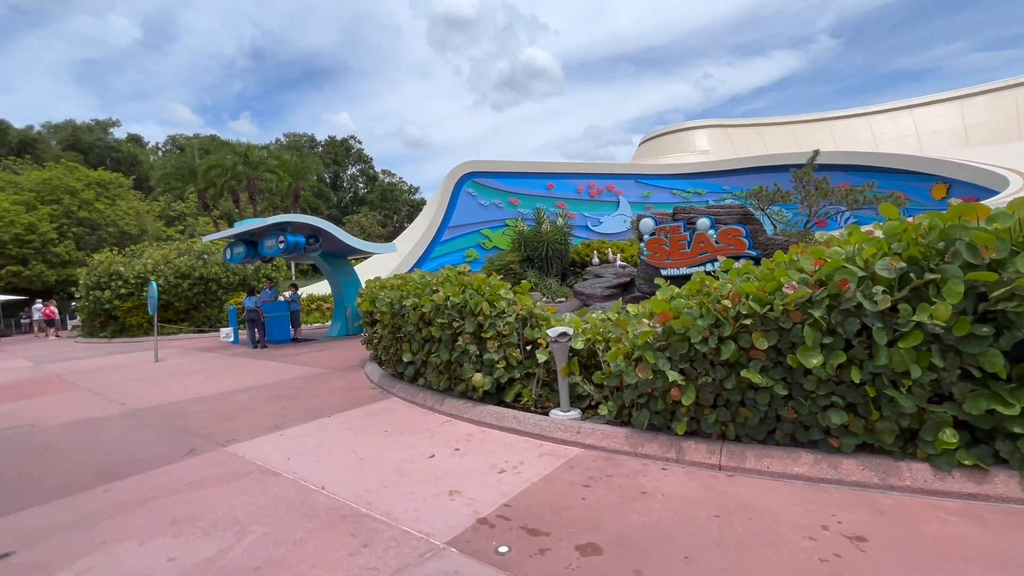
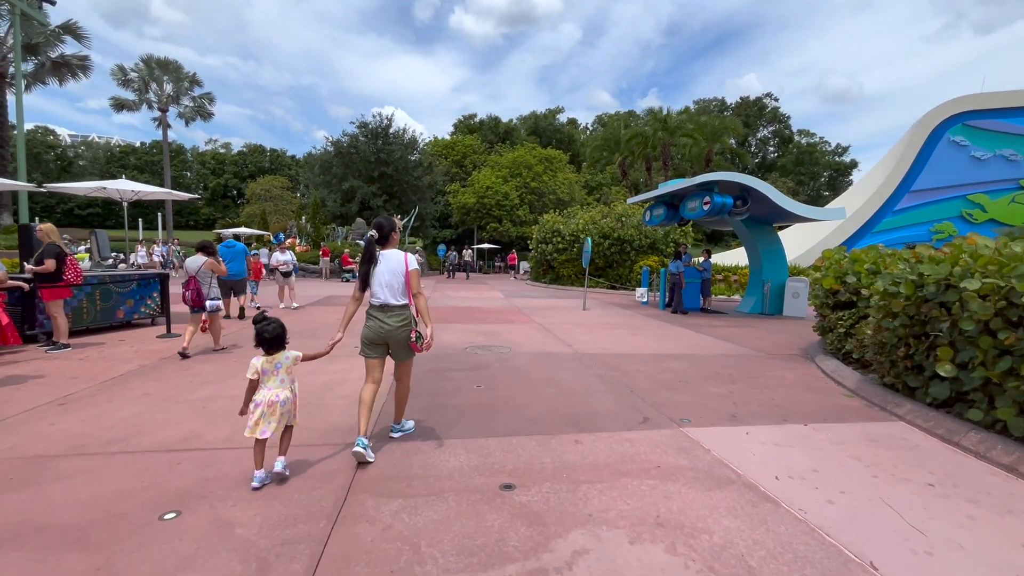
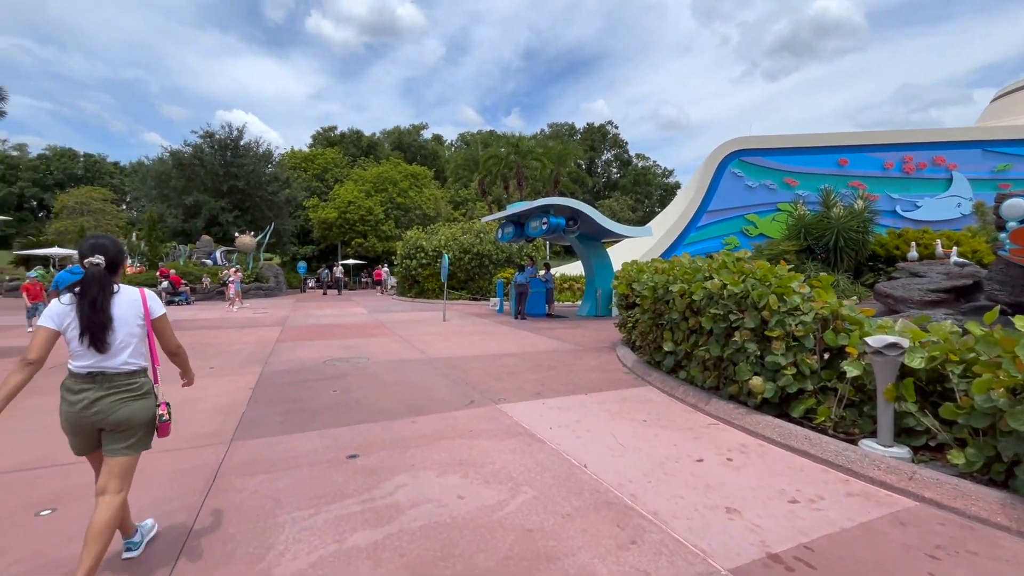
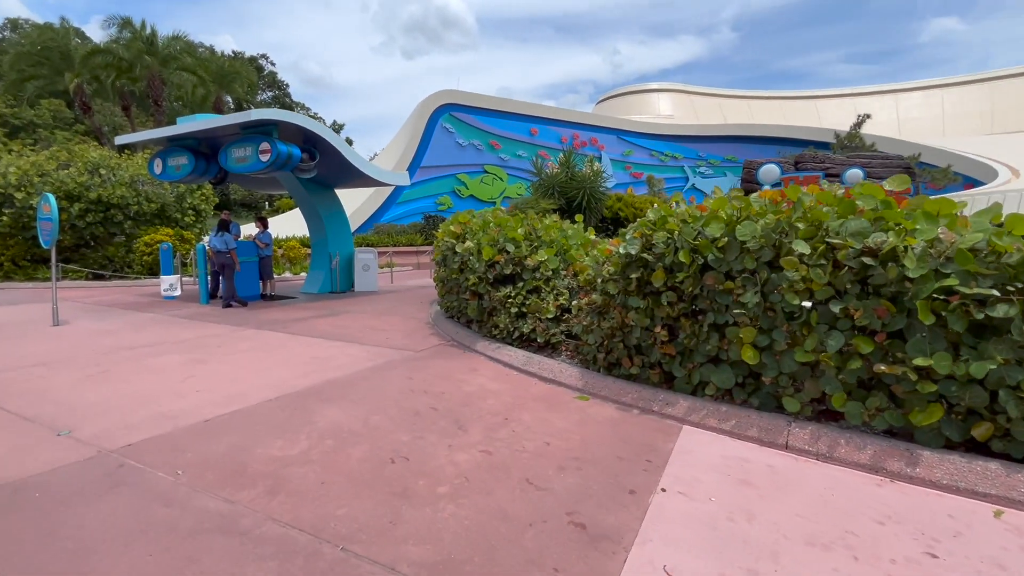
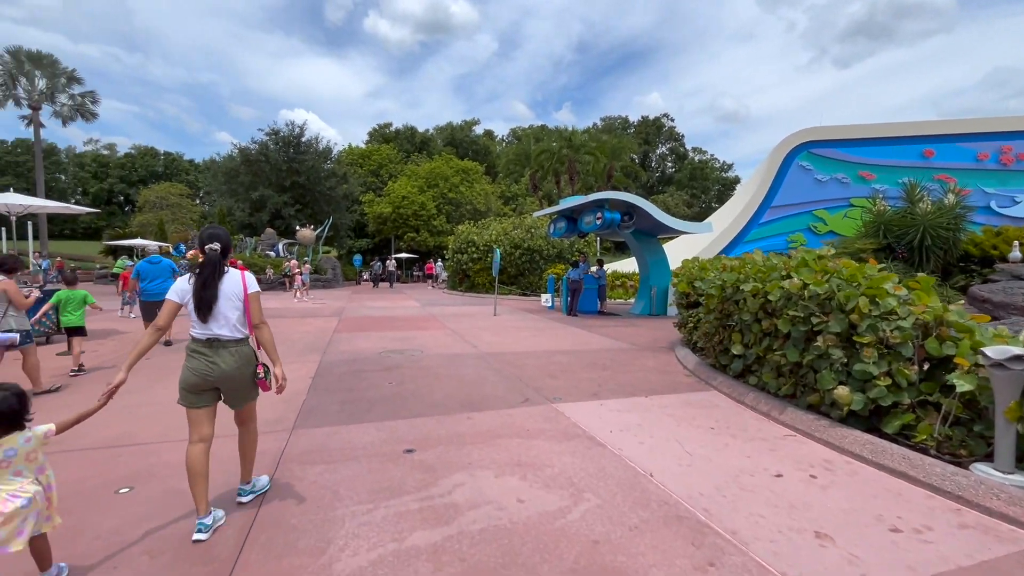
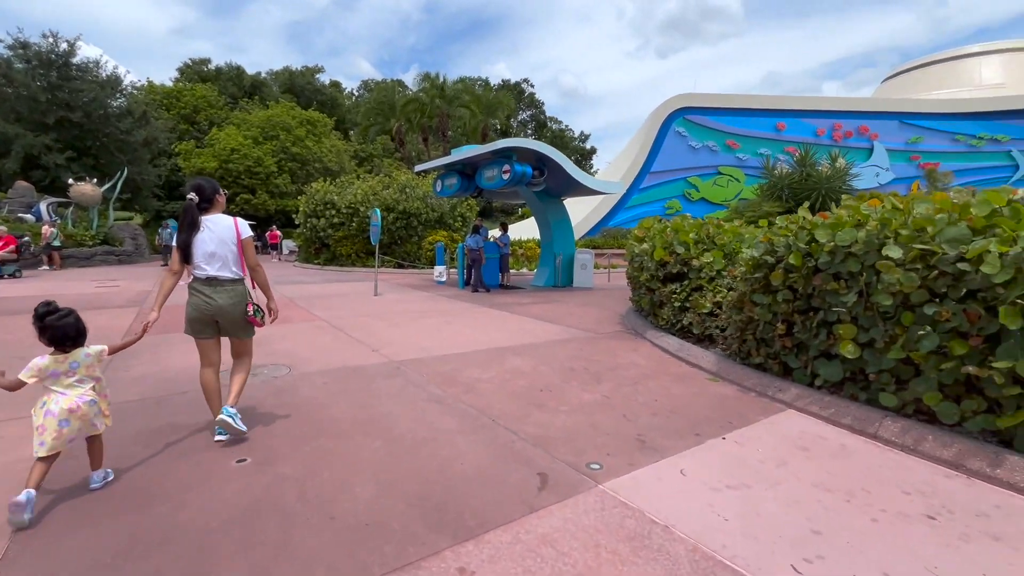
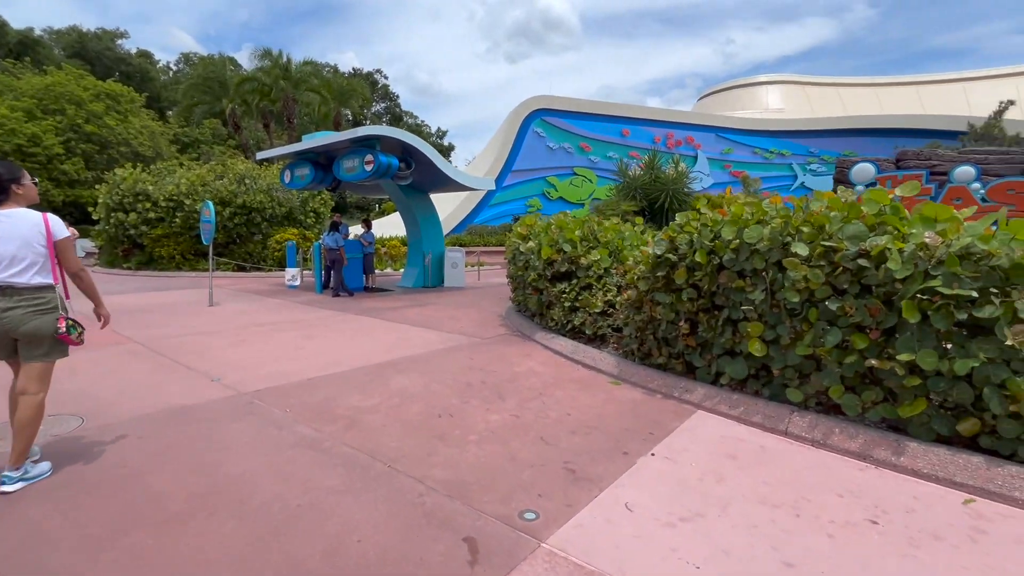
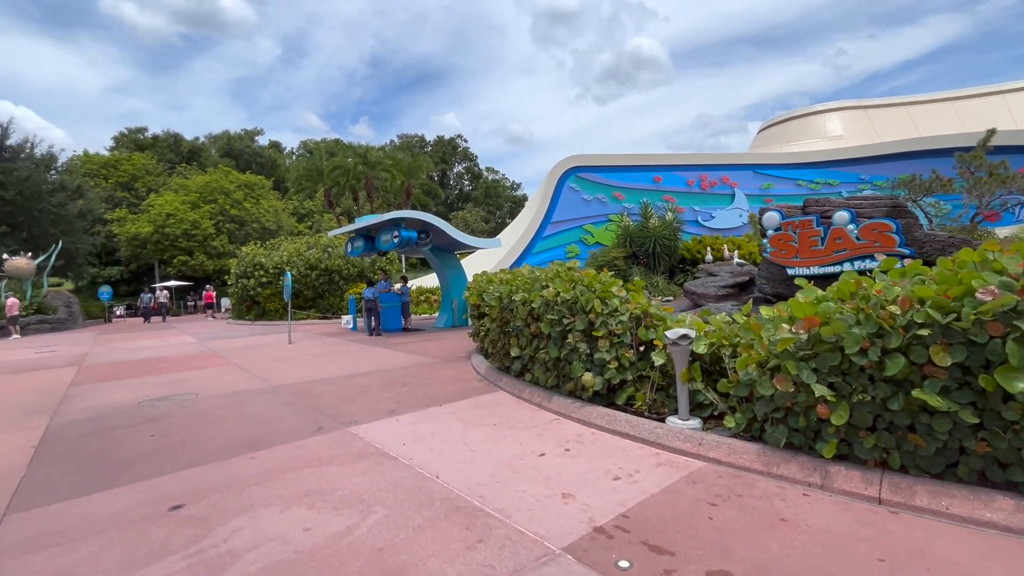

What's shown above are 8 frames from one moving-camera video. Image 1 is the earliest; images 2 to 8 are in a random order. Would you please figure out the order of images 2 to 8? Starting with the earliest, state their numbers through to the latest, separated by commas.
8, 3, 5, 2, 6, 7, 4
